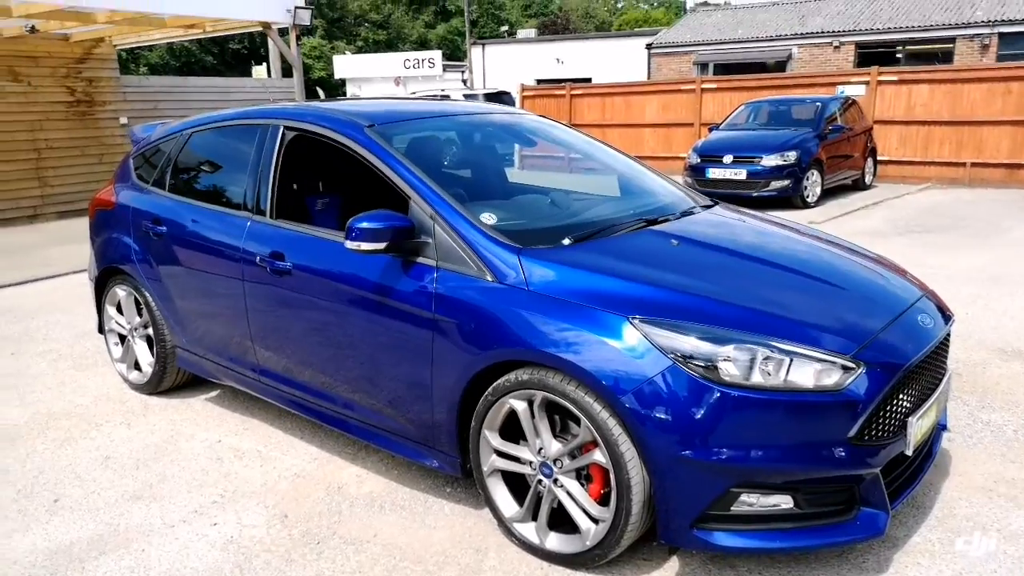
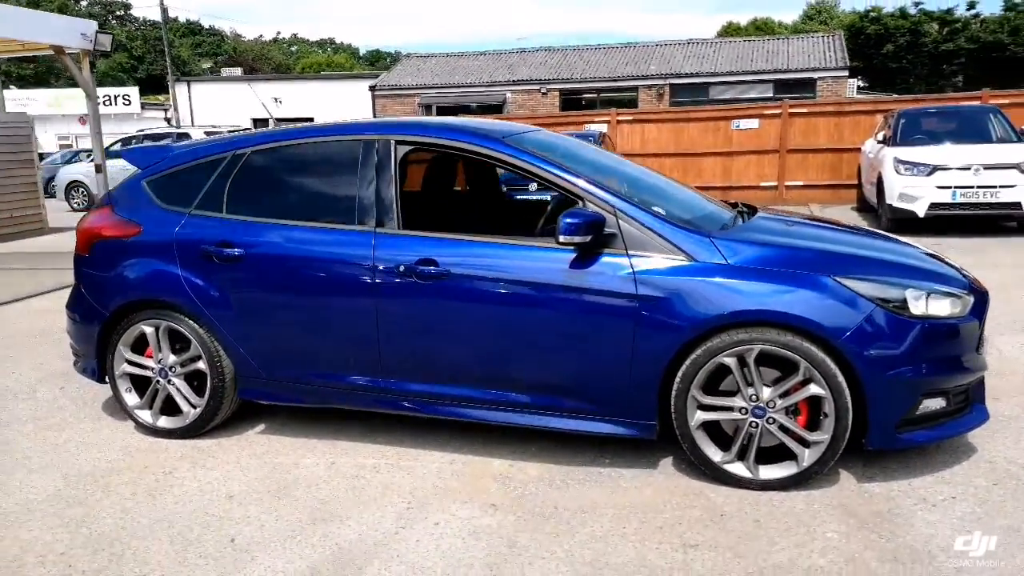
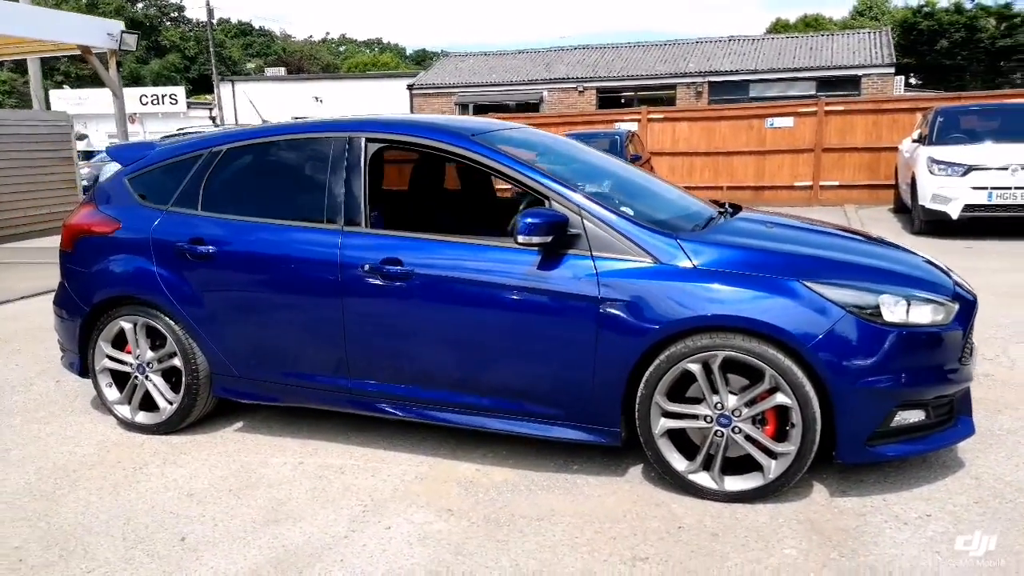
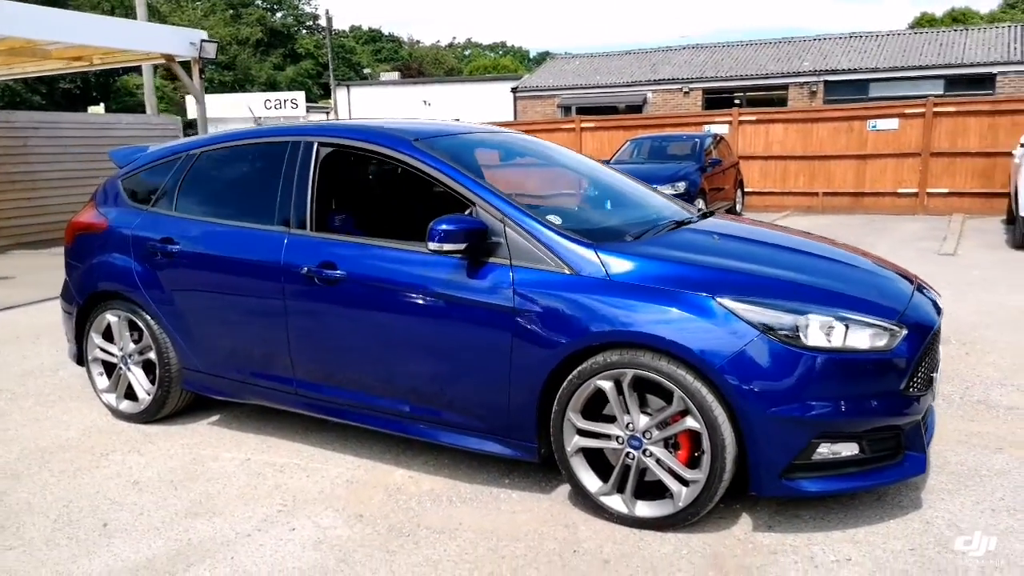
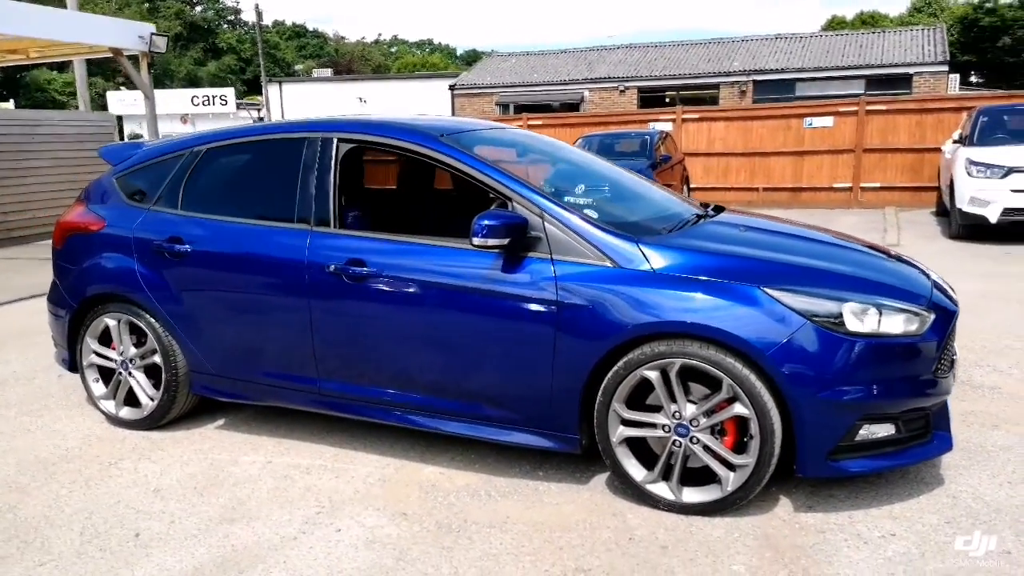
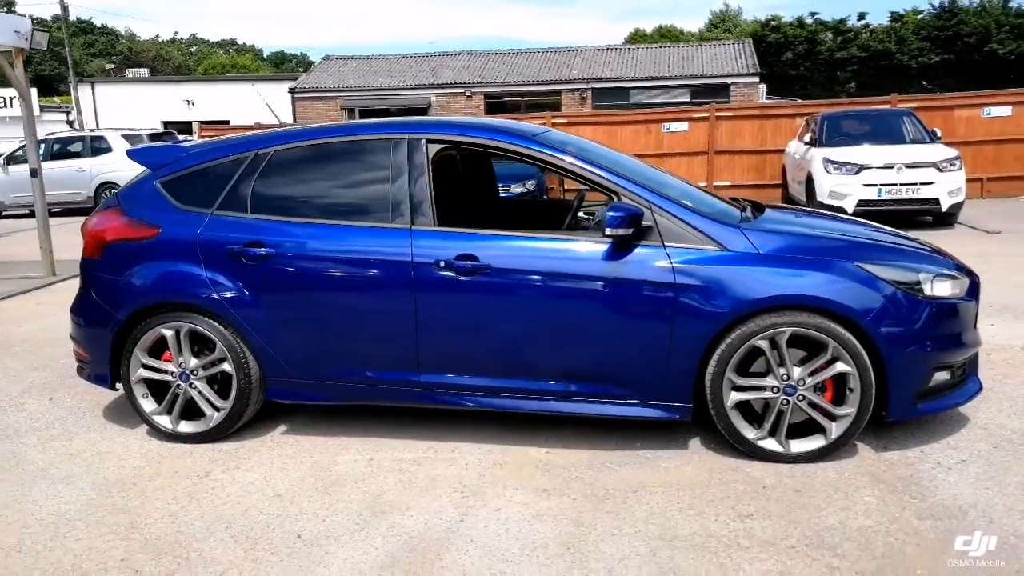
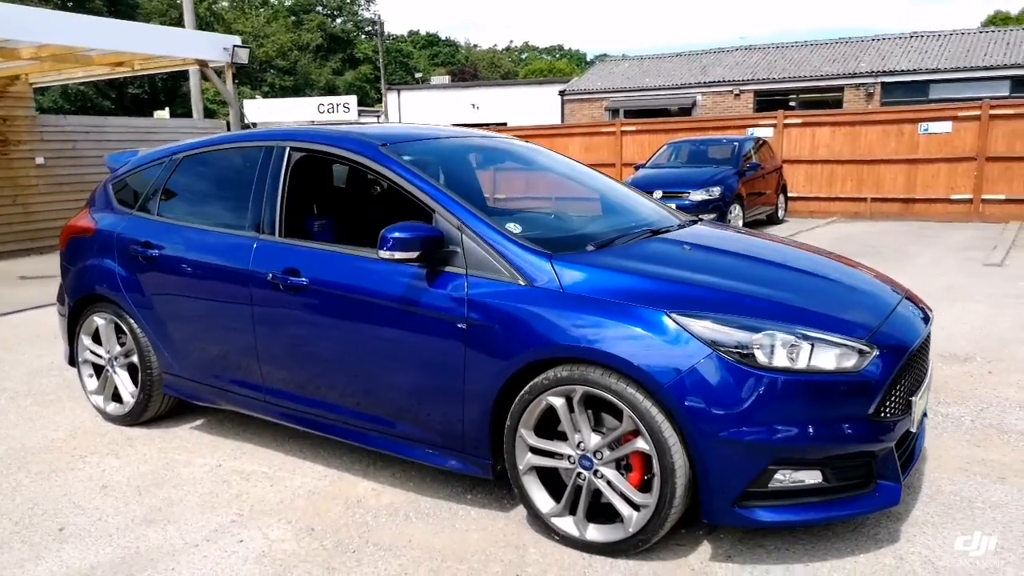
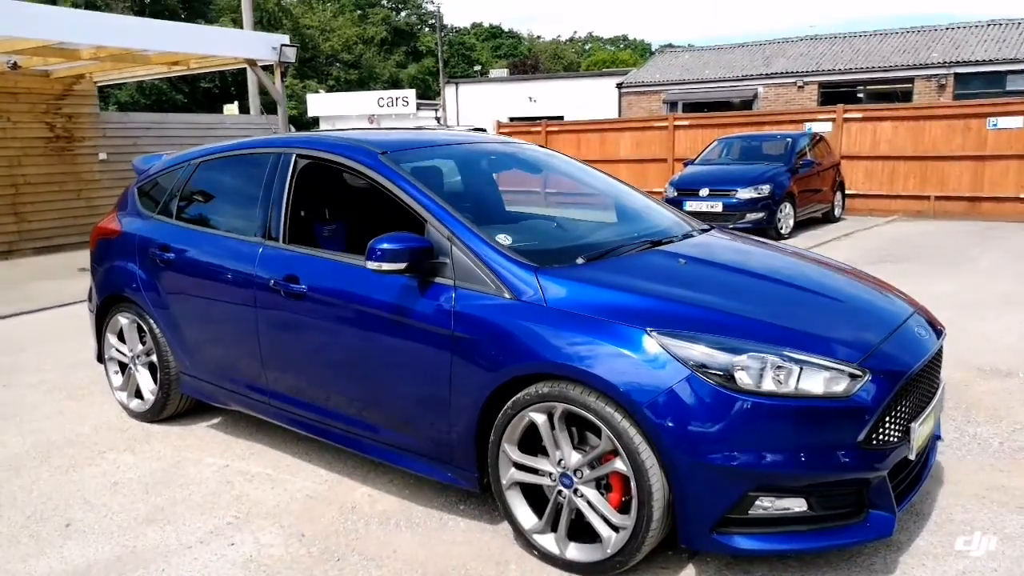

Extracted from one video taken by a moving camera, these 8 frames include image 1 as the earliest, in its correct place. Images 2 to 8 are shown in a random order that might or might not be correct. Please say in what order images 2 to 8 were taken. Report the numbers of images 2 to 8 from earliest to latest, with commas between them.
8, 7, 4, 5, 3, 2, 6
